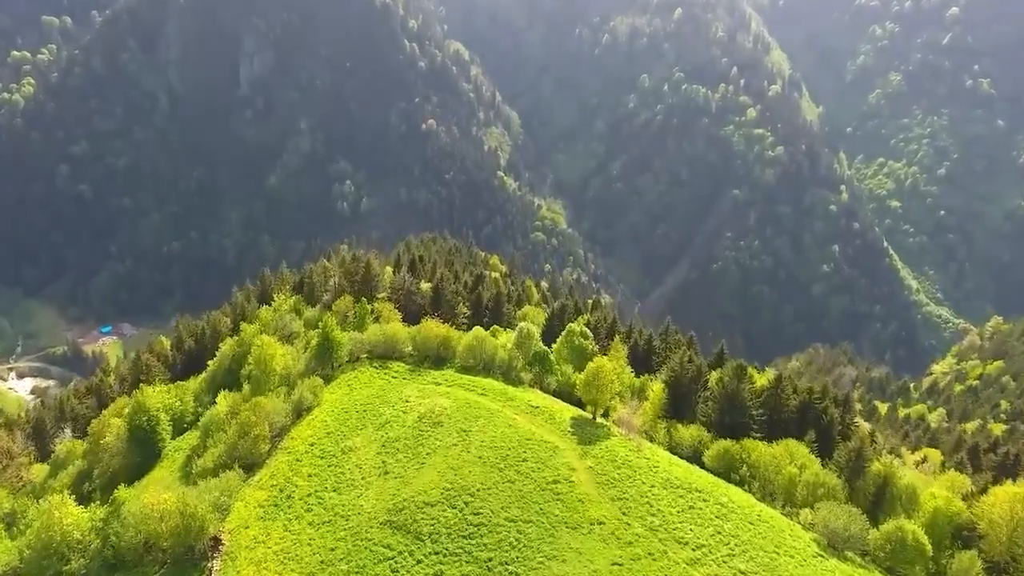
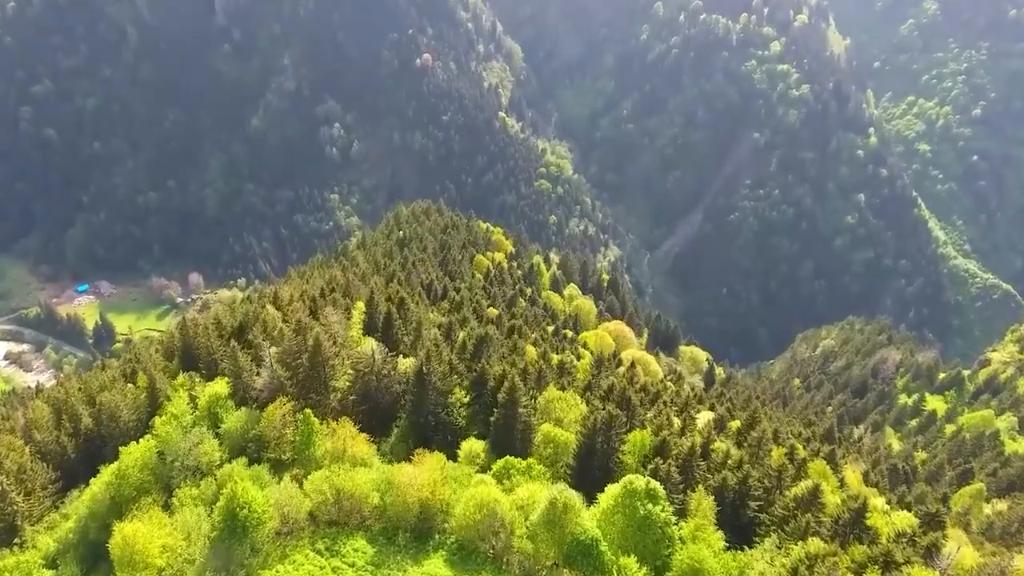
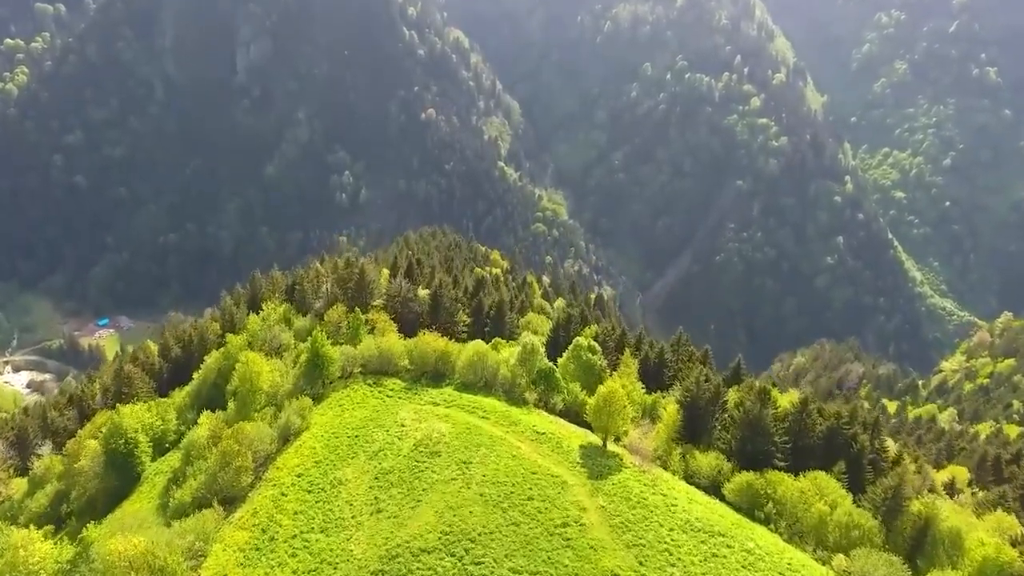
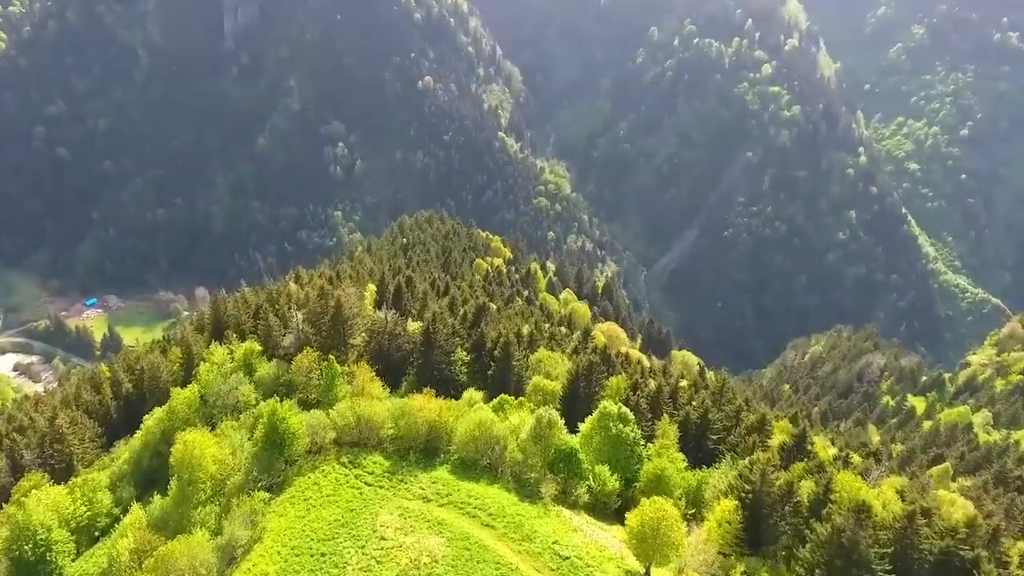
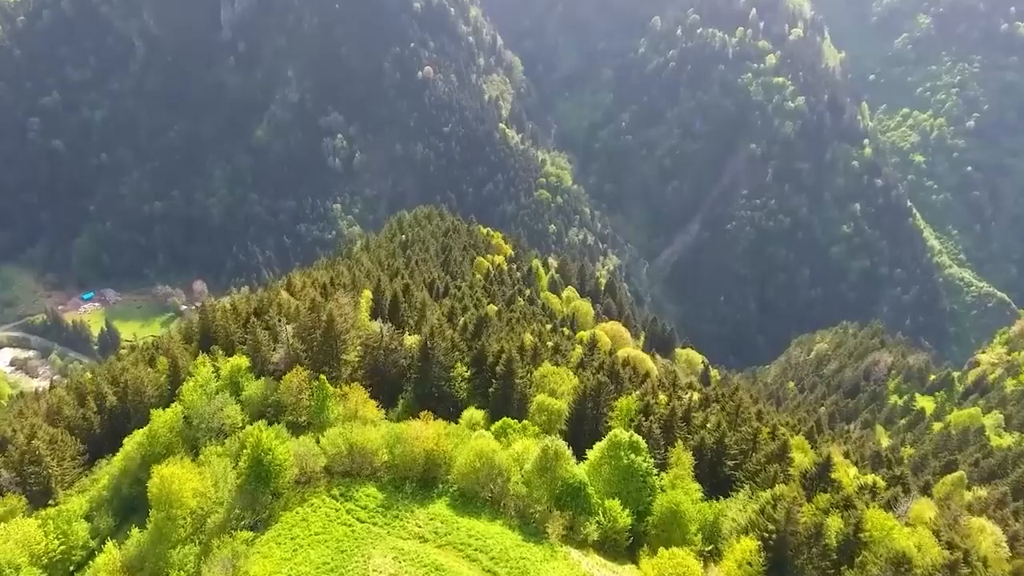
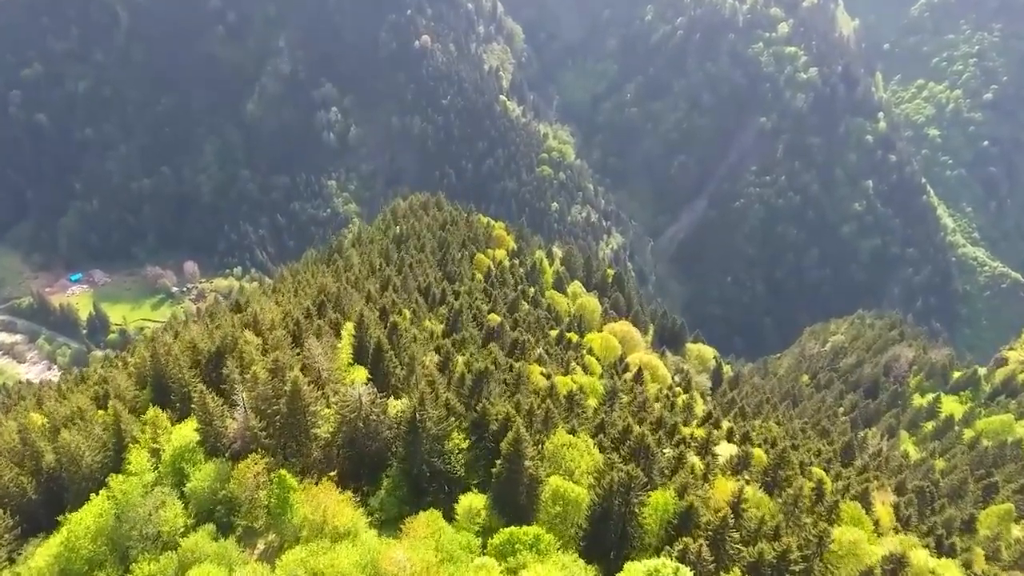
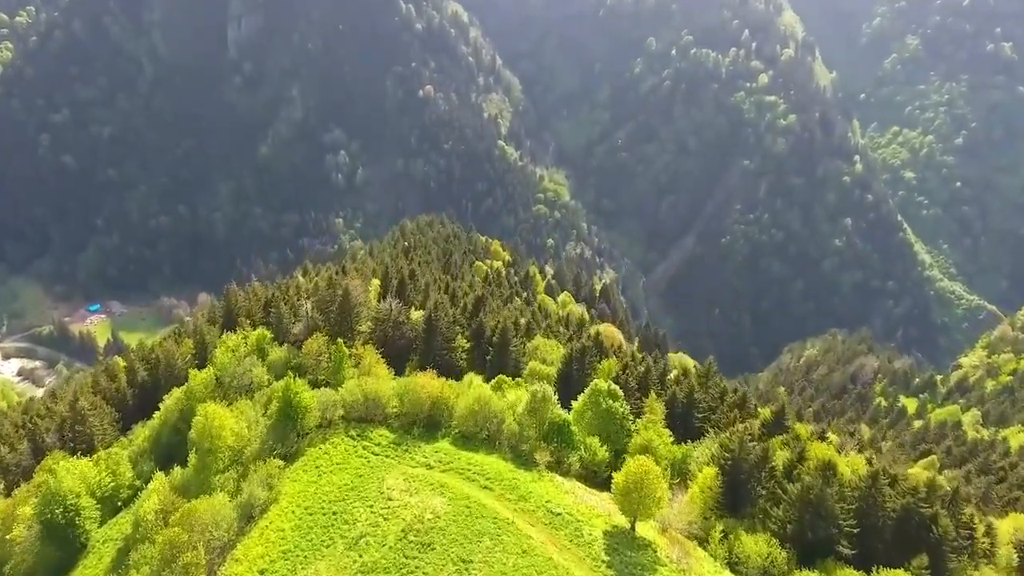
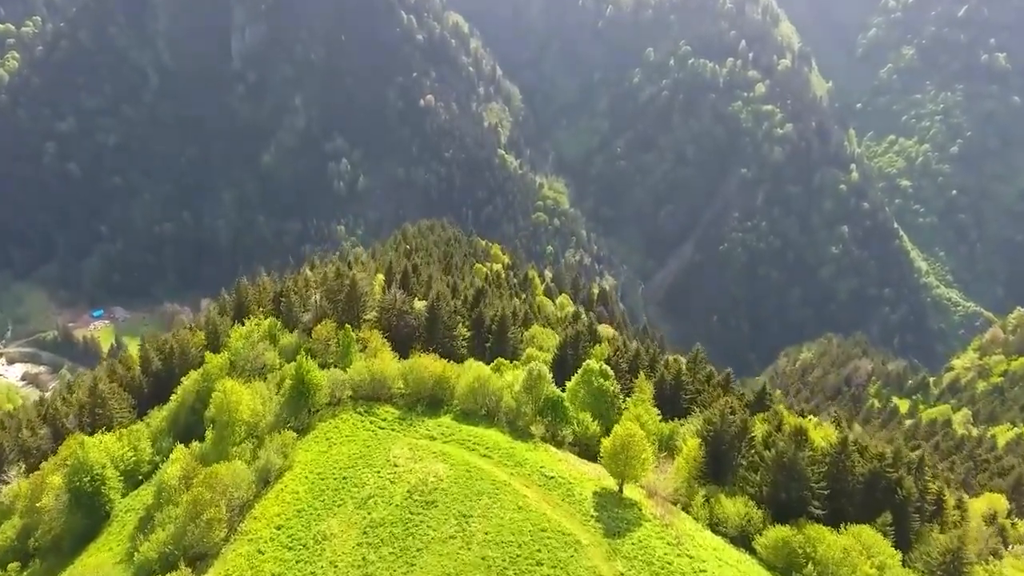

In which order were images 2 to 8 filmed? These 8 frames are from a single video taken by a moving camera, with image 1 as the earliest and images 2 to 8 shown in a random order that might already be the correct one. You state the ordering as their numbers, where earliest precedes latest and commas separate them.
3, 8, 7, 4, 5, 2, 6
